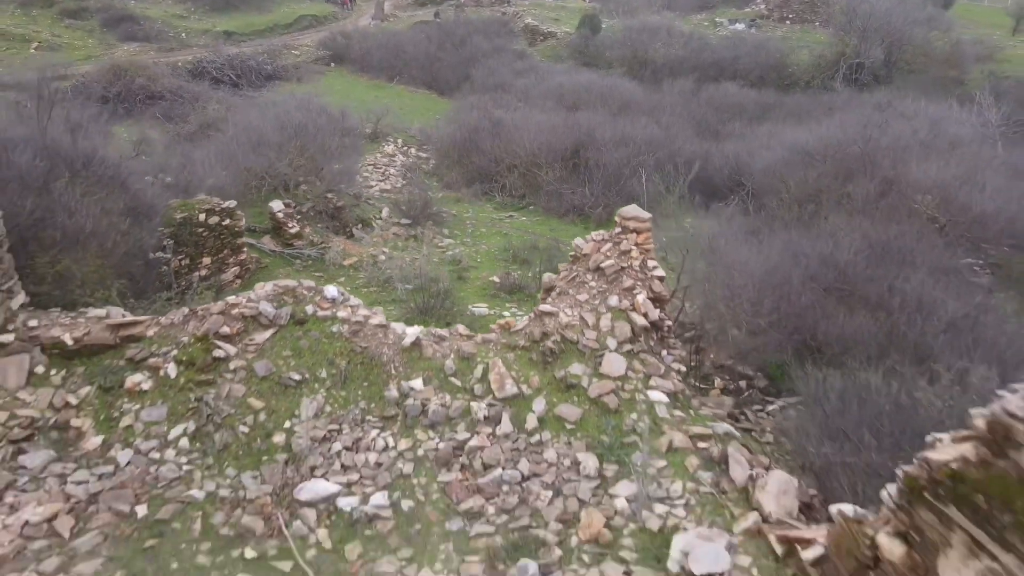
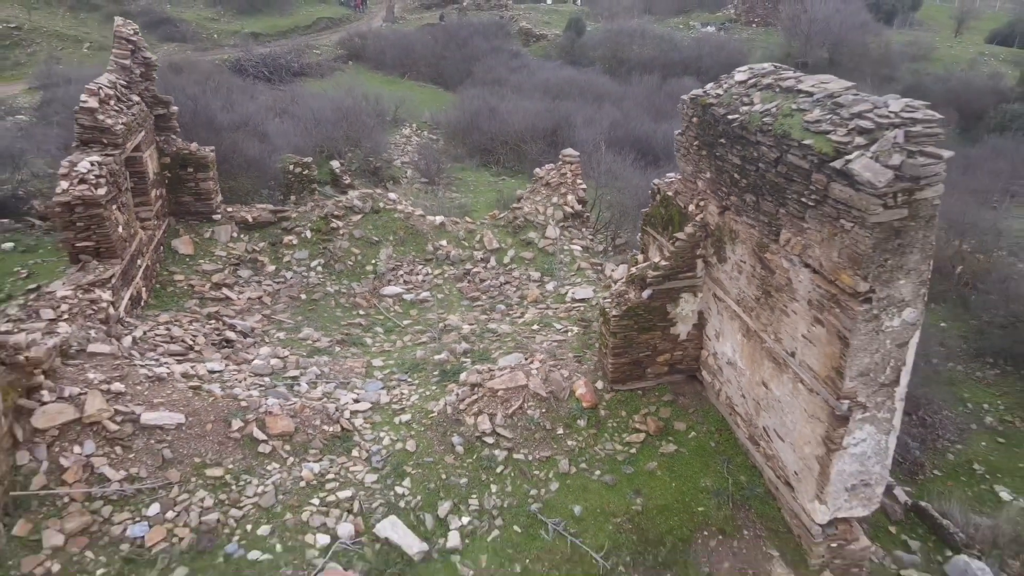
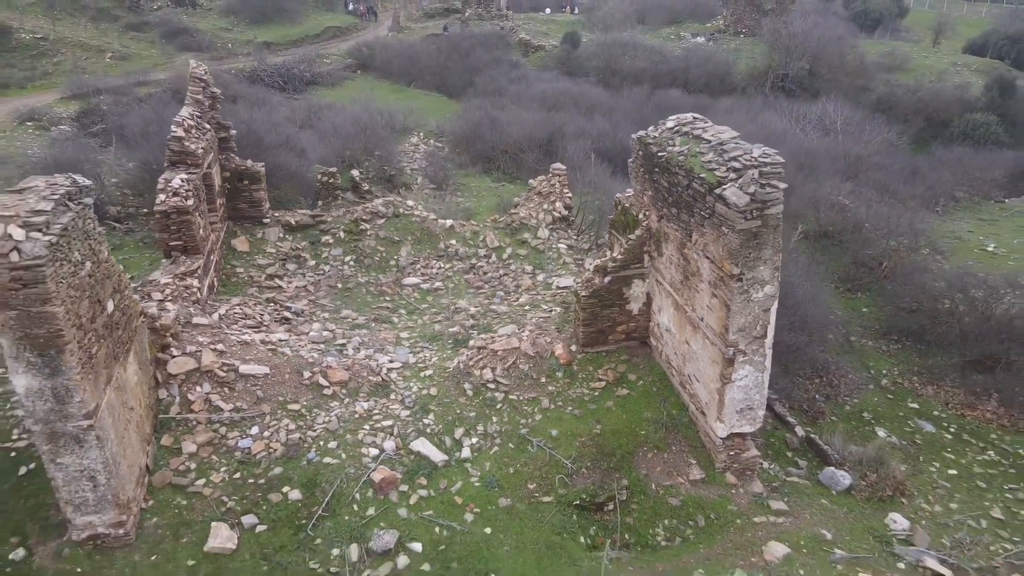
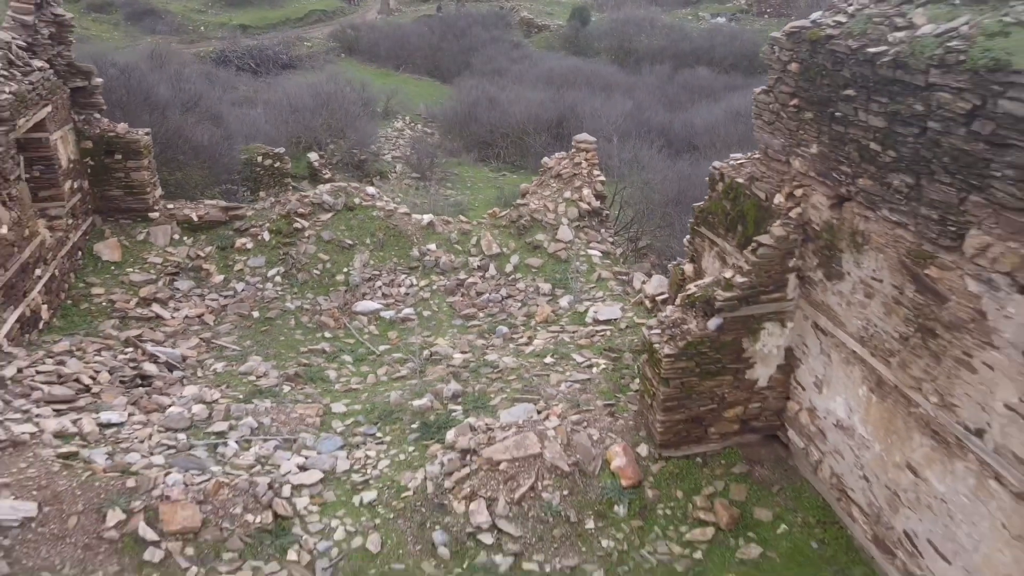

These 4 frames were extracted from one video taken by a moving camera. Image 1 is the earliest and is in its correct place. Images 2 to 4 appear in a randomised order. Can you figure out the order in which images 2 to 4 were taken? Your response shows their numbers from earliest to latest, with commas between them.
4, 2, 3
